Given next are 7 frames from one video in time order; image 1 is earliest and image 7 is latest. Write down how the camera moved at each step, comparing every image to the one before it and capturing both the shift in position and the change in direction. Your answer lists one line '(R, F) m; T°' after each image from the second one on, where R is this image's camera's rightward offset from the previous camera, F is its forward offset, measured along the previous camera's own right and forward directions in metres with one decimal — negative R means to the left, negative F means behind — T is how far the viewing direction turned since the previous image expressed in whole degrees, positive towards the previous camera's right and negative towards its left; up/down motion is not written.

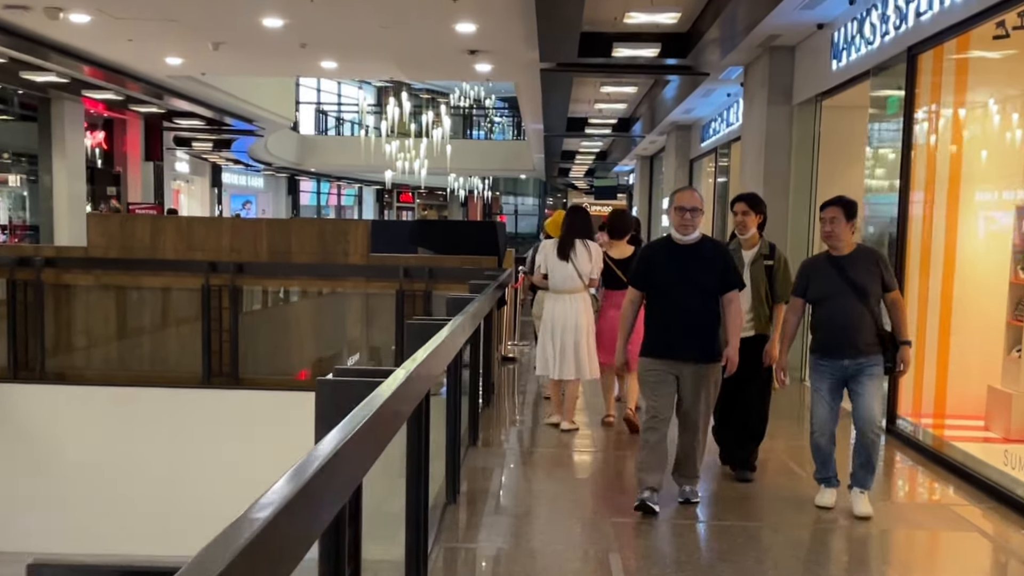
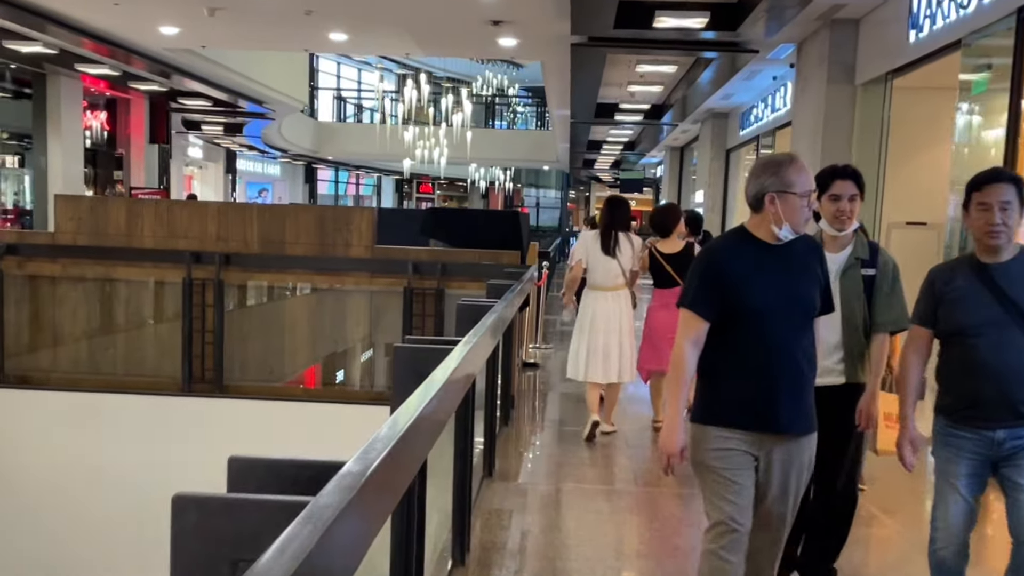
(0.0, +0.8) m; -1°
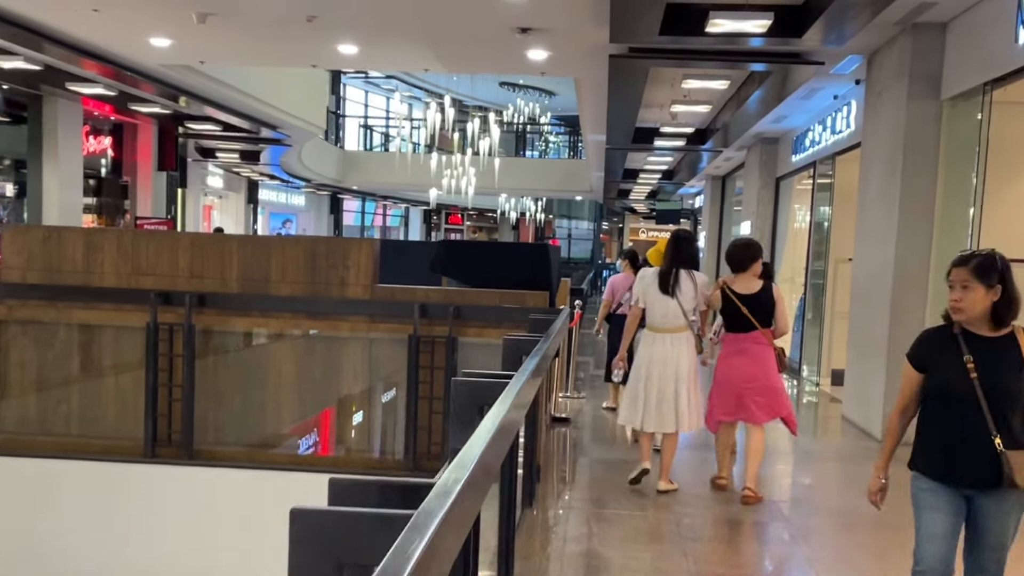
(0.0, +0.9) m; -2°
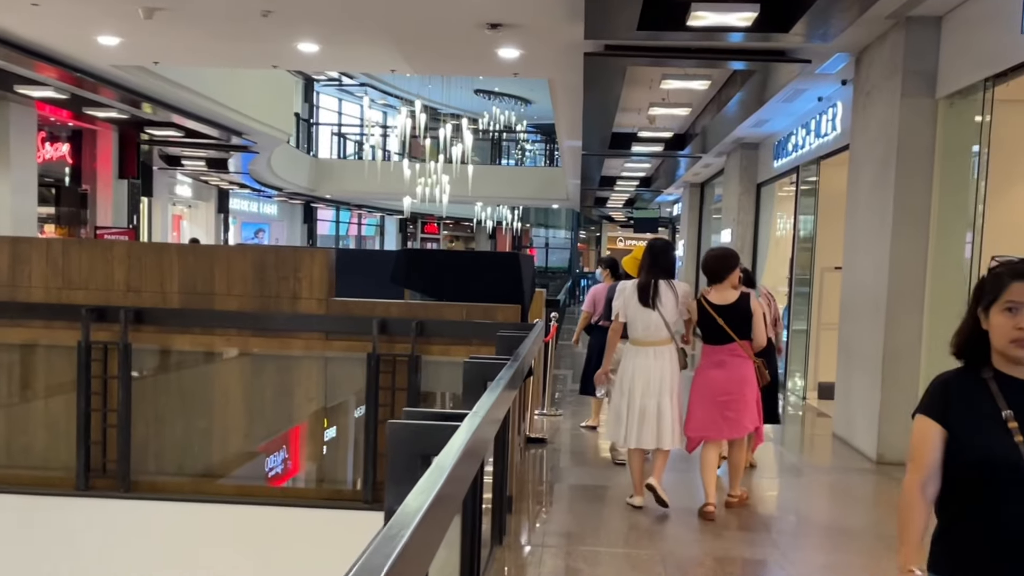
(0.0, +0.4) m; +1°
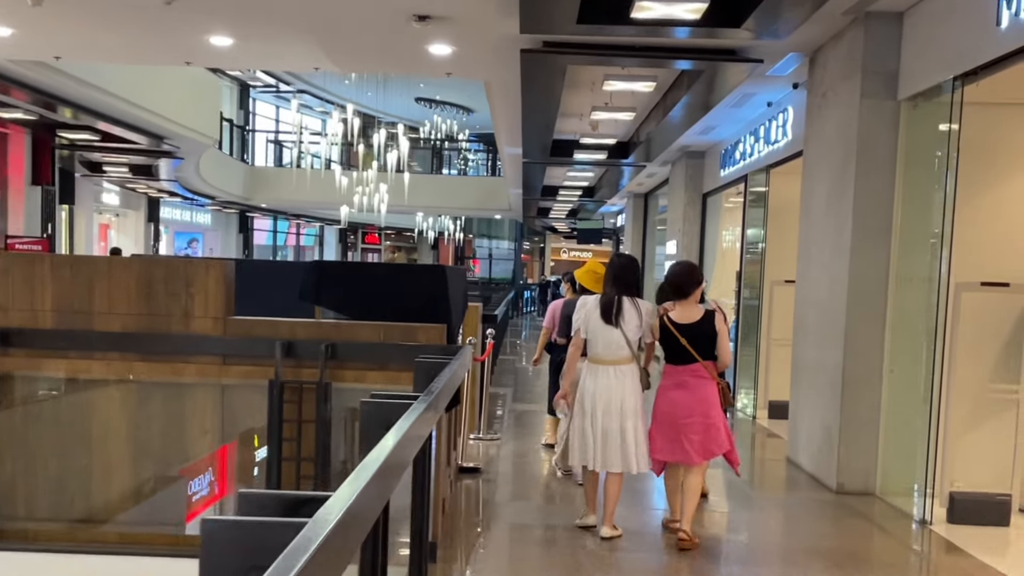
(+0.1, +0.5) m; +3°
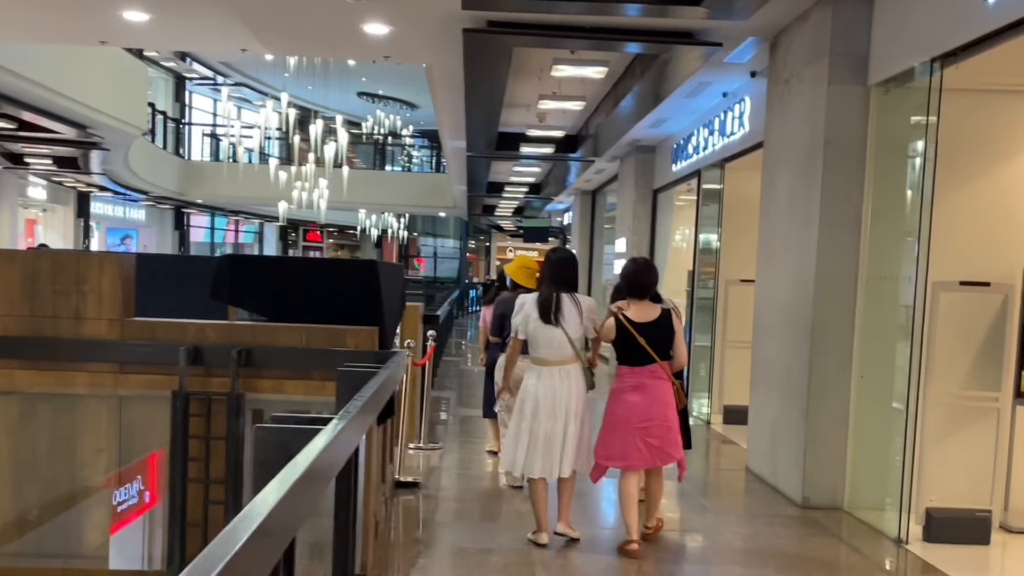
(0.0, +0.4) m; +3°
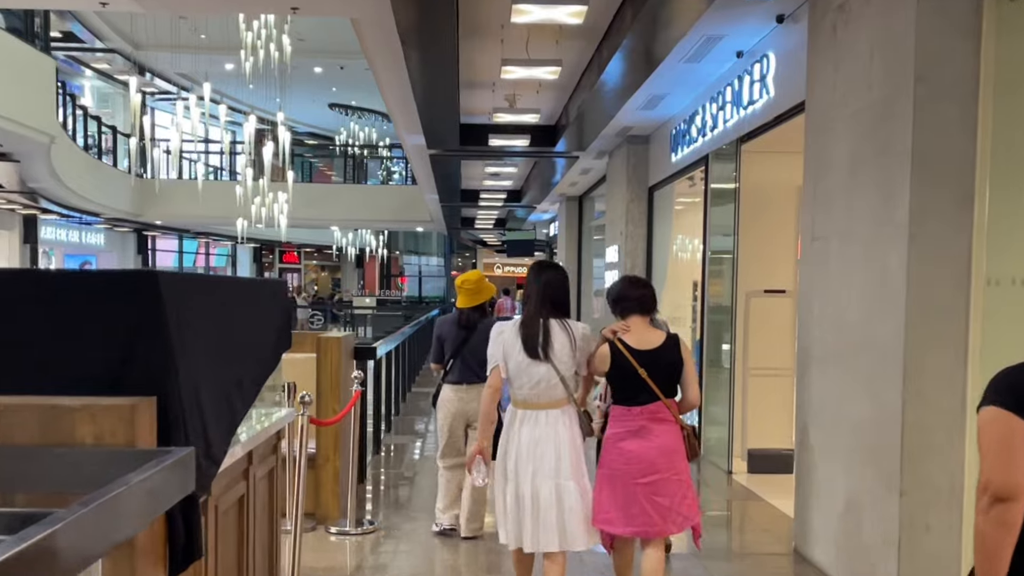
(+0.2, +1.6) m; 0°
